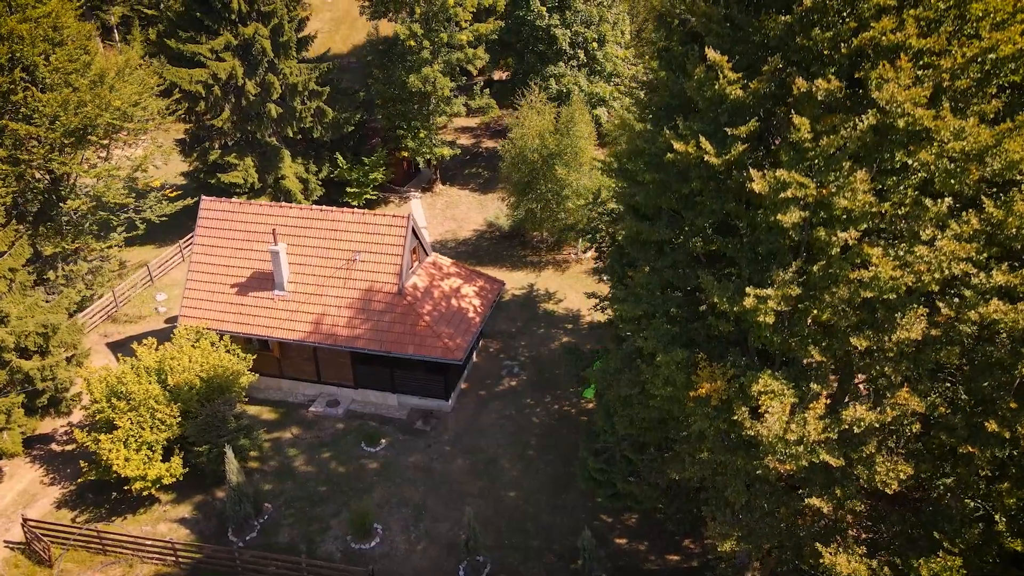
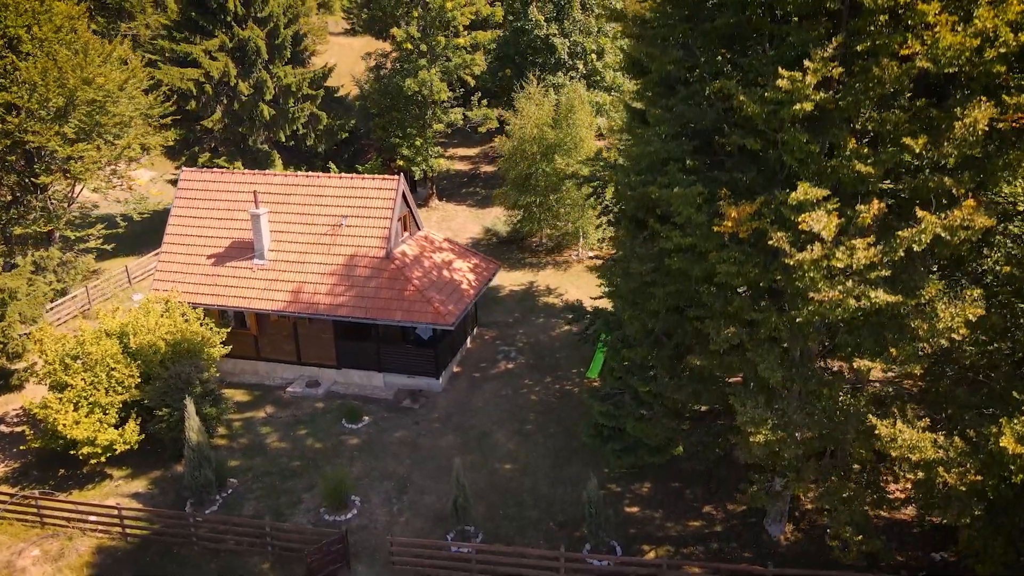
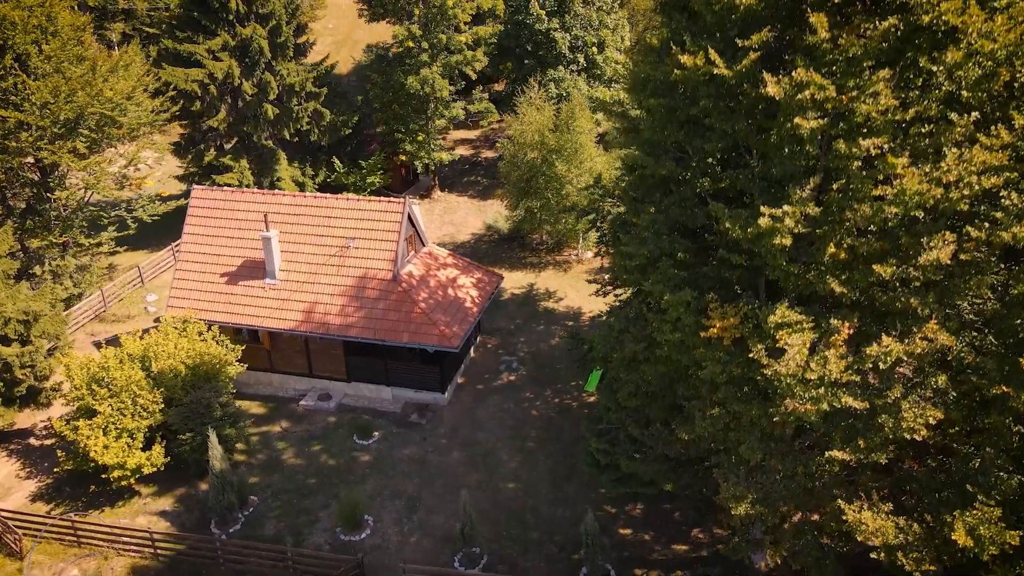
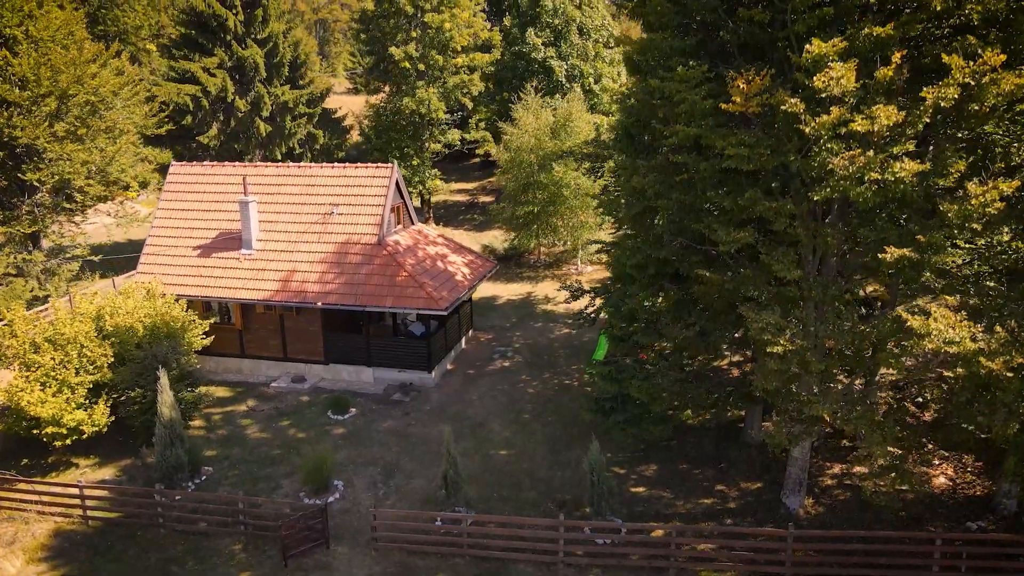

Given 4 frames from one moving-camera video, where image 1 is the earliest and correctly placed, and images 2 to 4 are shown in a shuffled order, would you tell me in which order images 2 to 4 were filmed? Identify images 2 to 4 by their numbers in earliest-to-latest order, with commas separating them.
3, 2, 4
